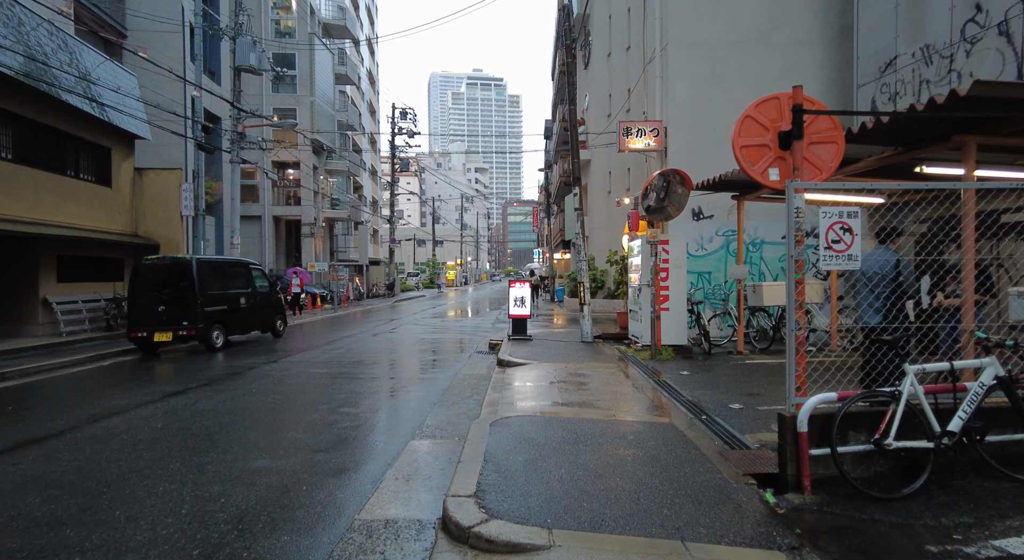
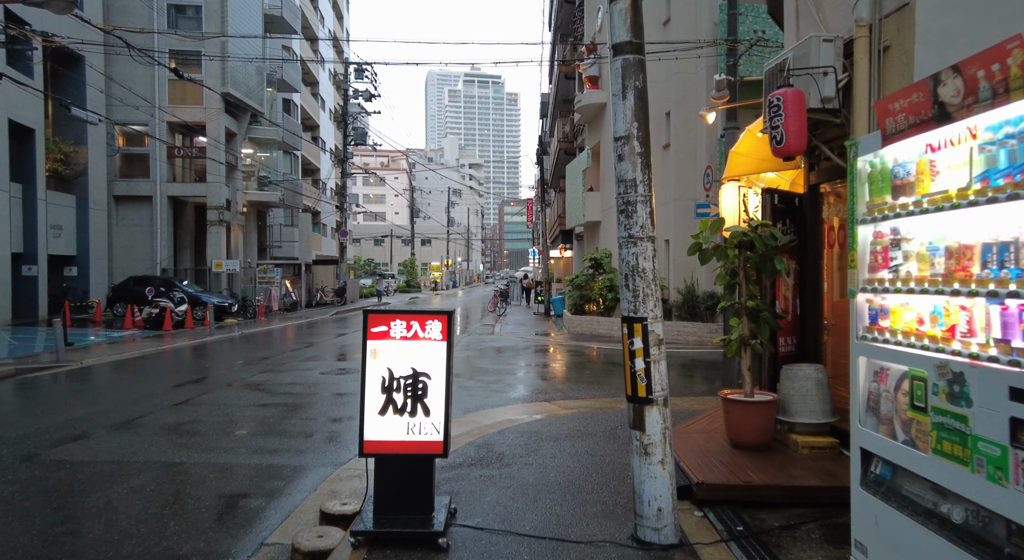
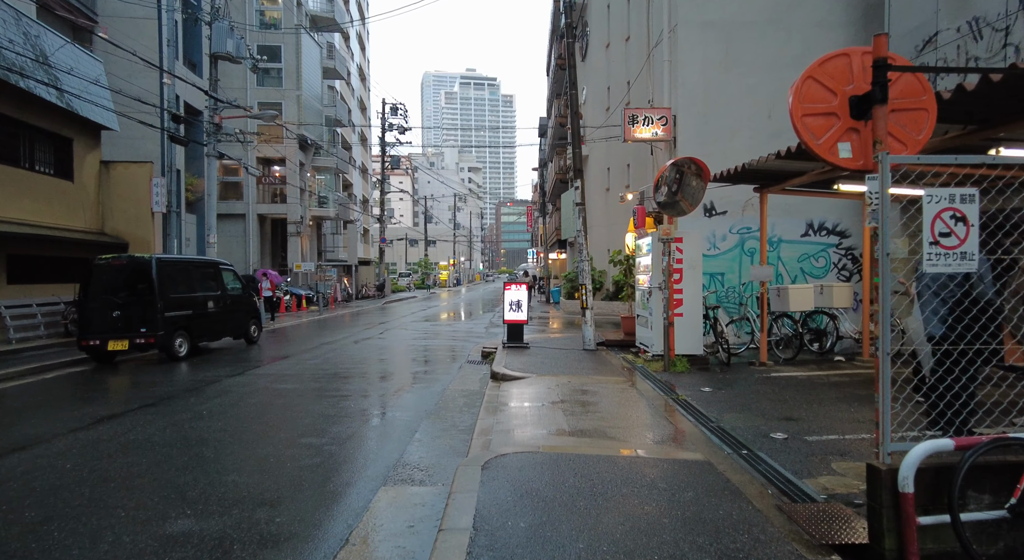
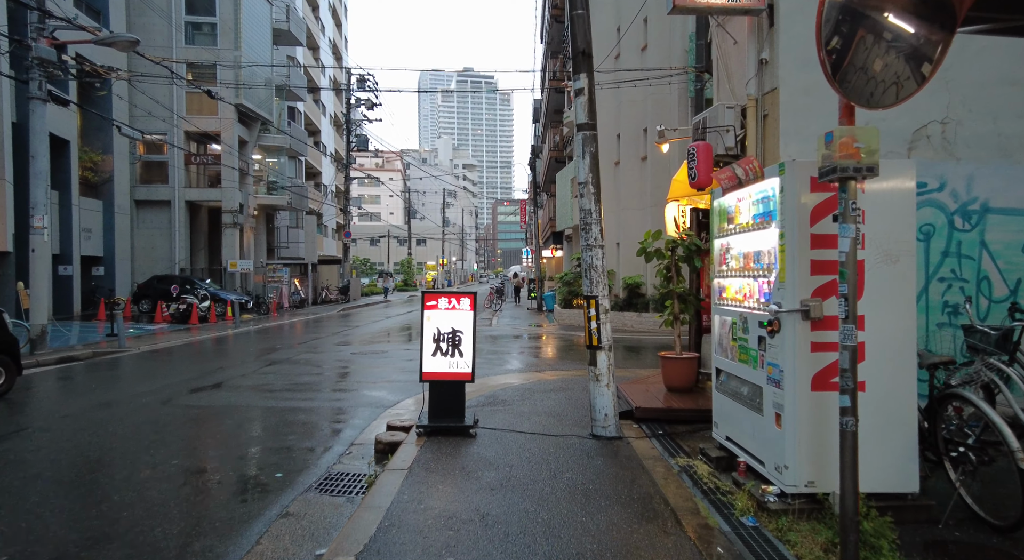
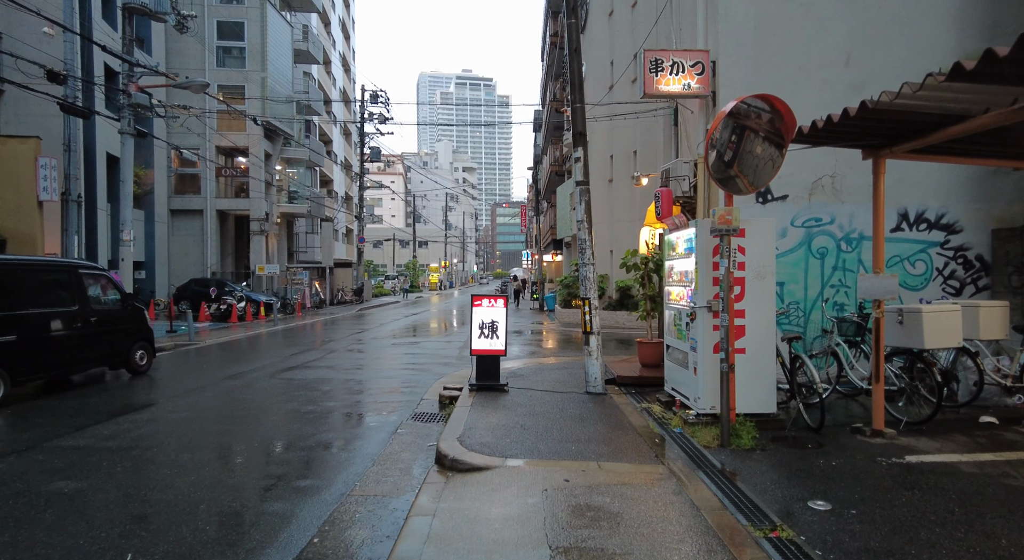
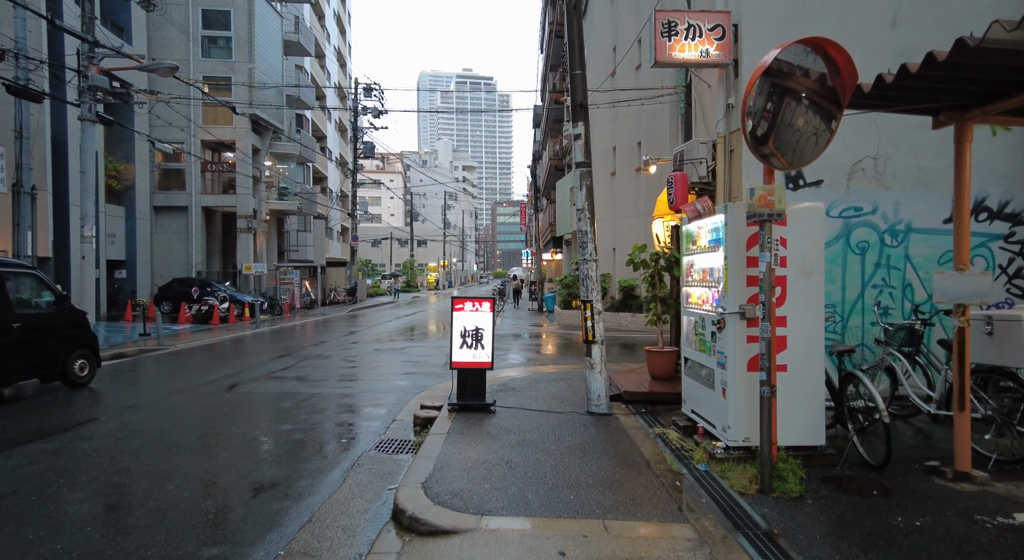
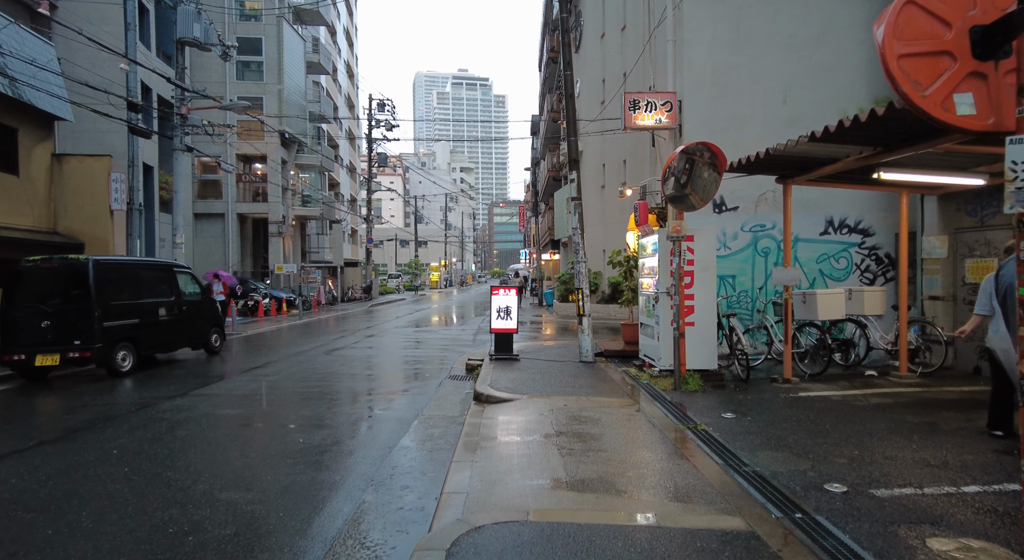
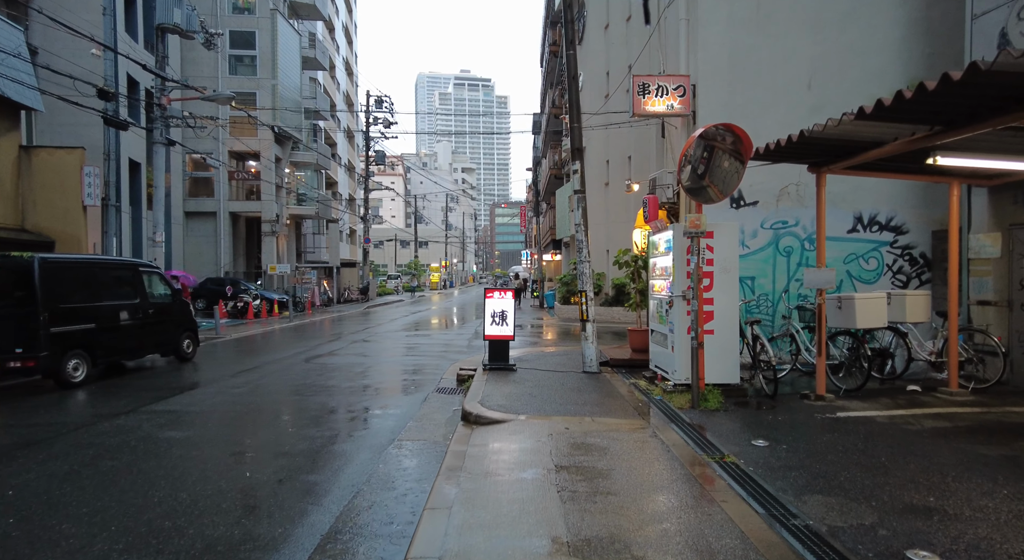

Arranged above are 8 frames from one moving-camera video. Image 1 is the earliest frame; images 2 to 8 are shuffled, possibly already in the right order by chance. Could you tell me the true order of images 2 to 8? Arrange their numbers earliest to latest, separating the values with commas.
3, 7, 8, 5, 6, 4, 2
